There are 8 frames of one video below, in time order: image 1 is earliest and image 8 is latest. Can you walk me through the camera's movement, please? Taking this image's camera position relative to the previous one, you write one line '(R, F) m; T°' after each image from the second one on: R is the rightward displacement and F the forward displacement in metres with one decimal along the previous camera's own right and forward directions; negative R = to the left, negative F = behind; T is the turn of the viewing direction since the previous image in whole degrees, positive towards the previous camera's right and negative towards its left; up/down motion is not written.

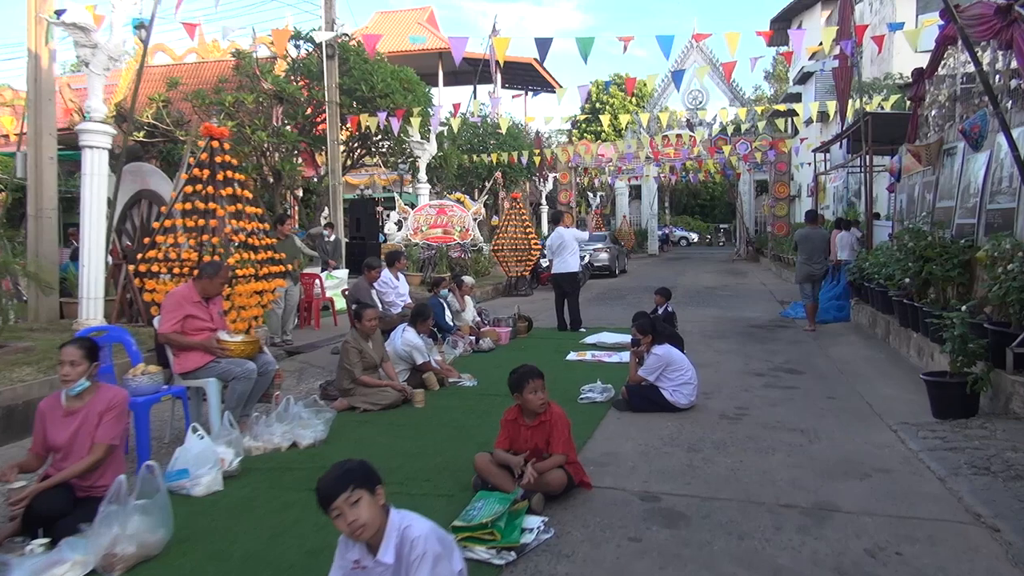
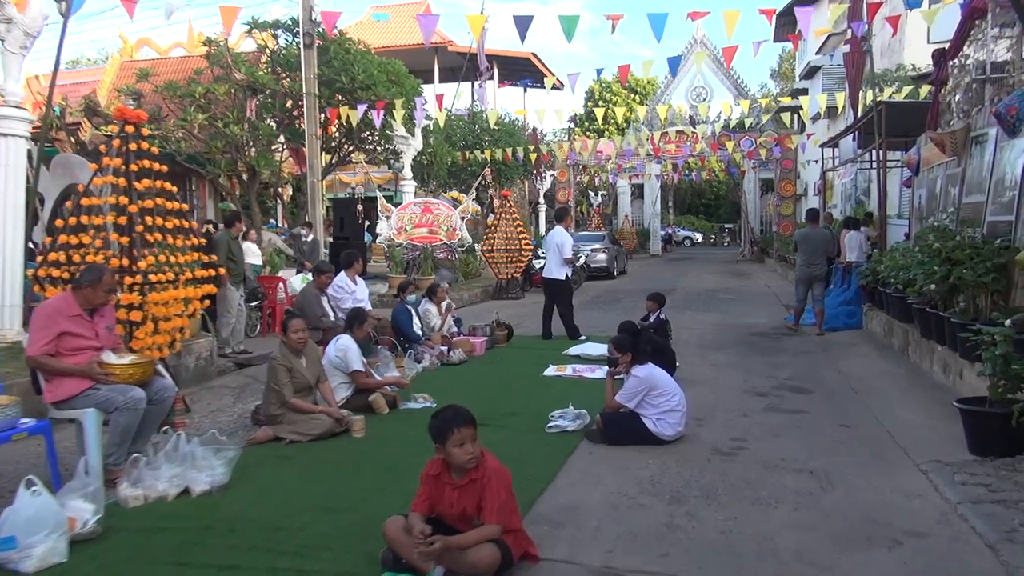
(+0.3, +1.0) m; 0°
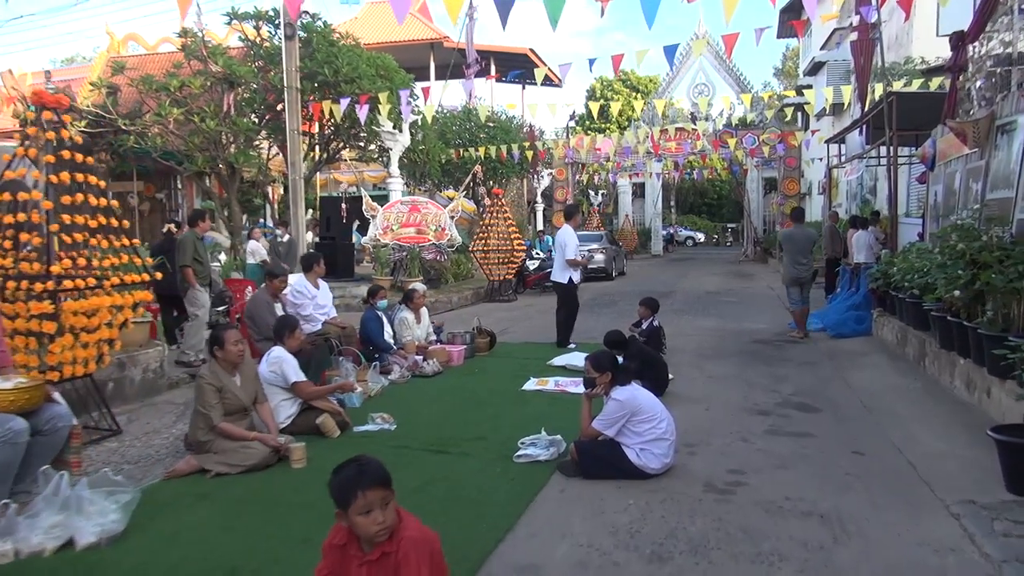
(+0.2, +0.7) m; 0°
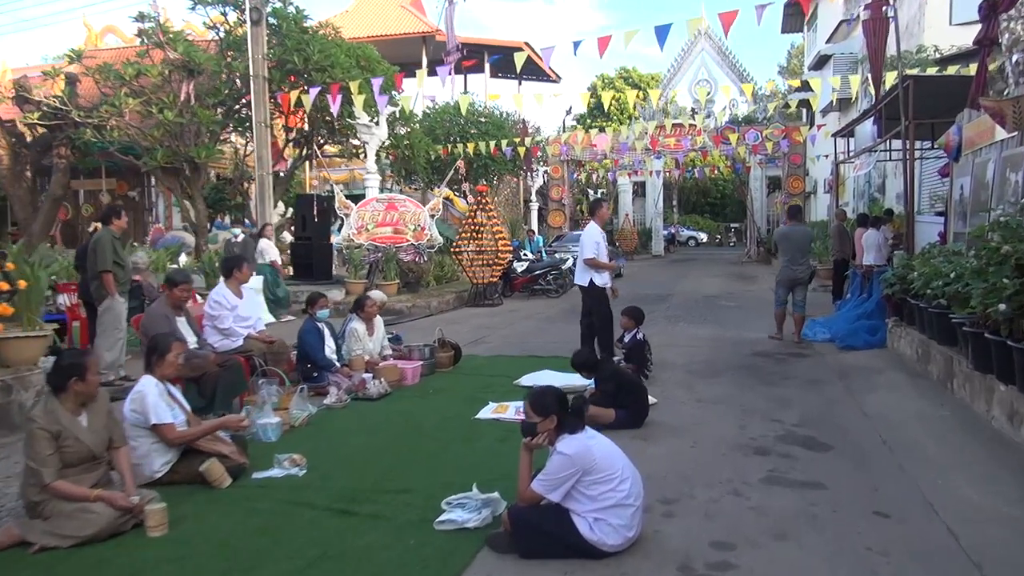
(+0.4, +1.1) m; 0°
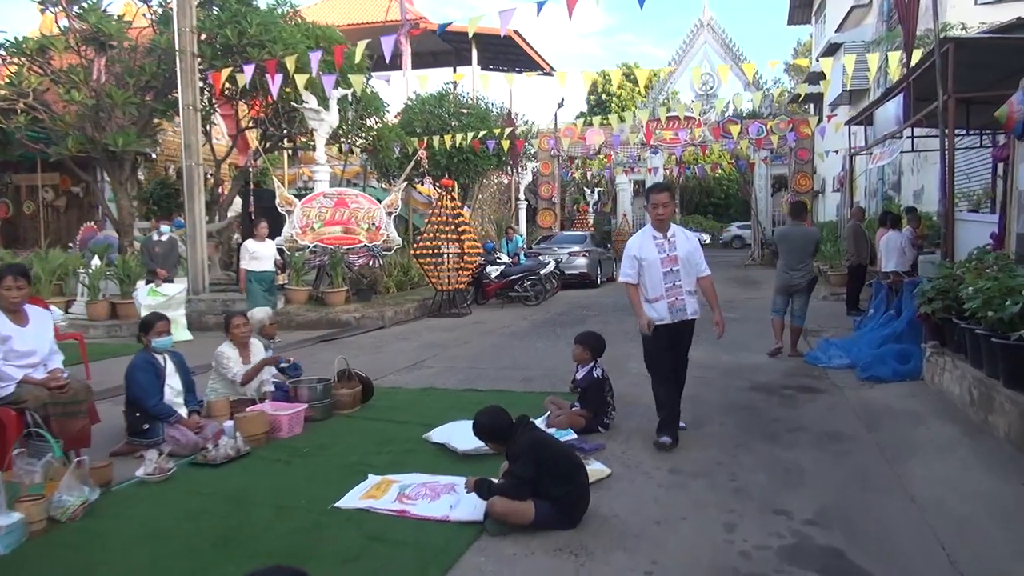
(+0.6, +1.9) m; 0°
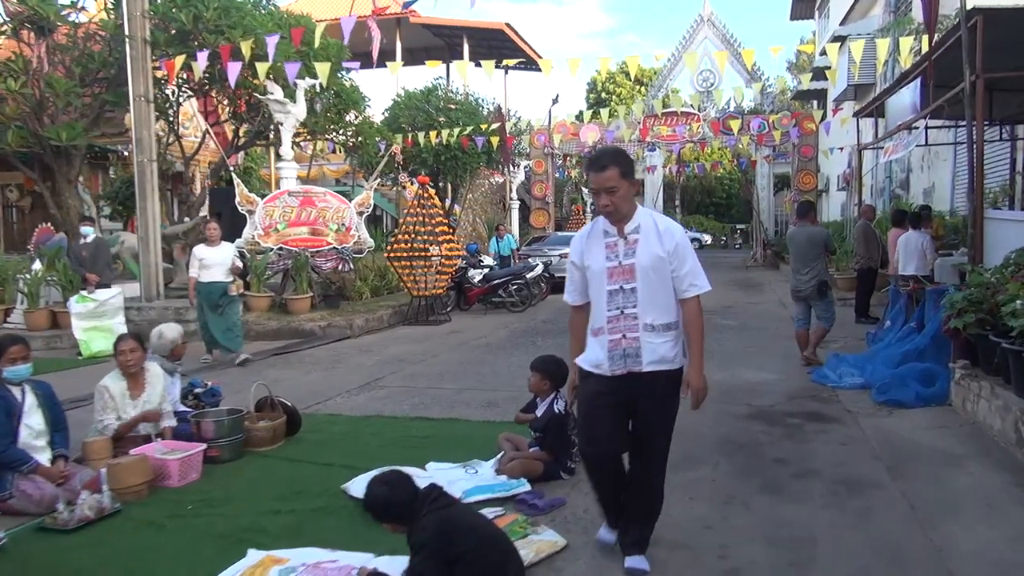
(+0.3, +1.0) m; 0°
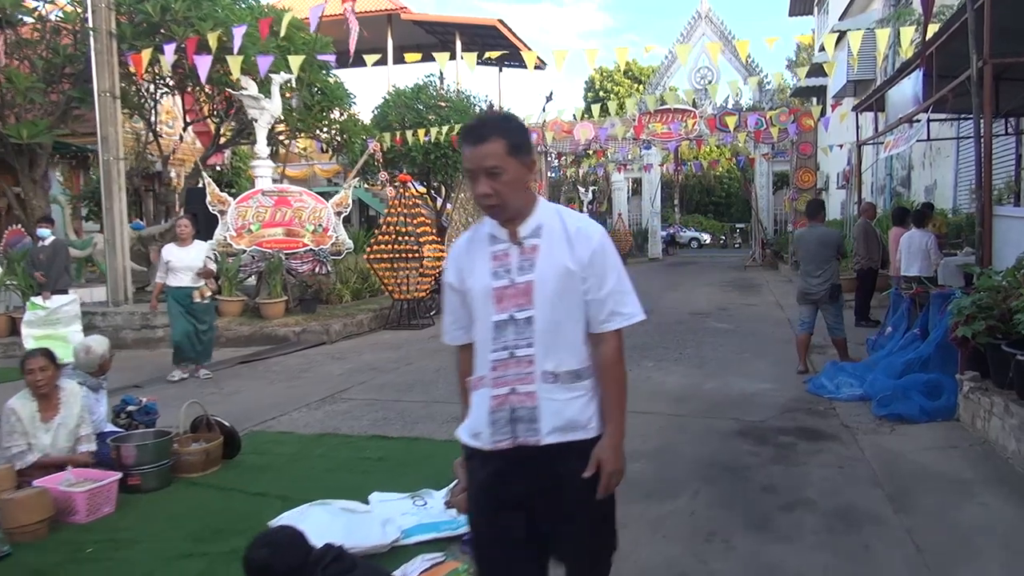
(+0.2, +0.5) m; 0°
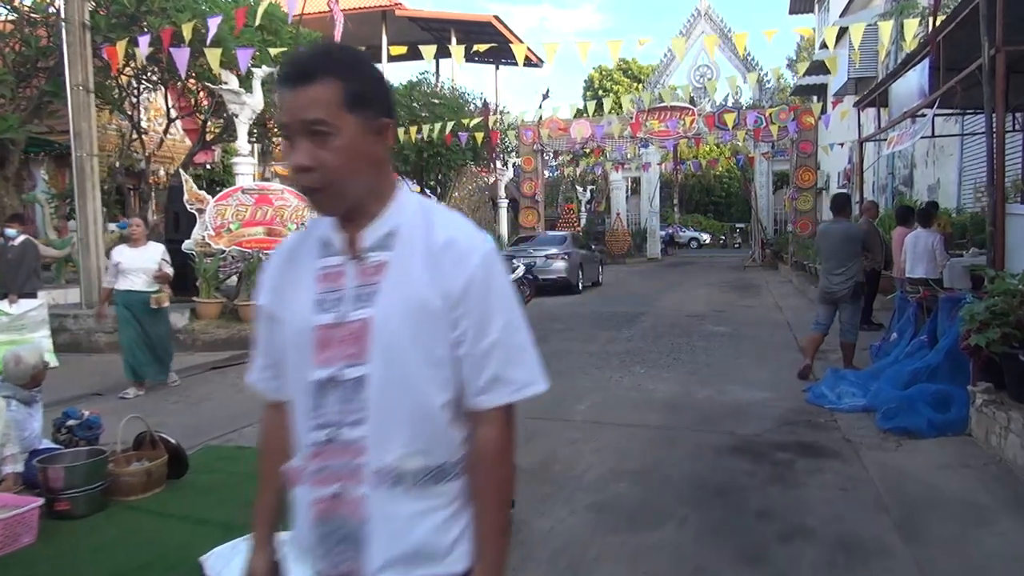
(+0.2, +0.4) m; 0°
